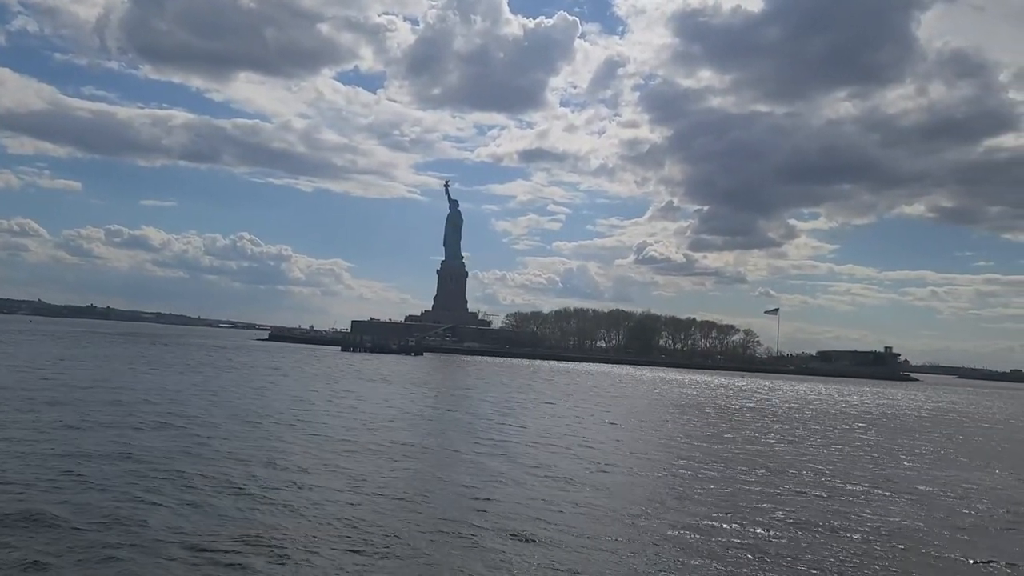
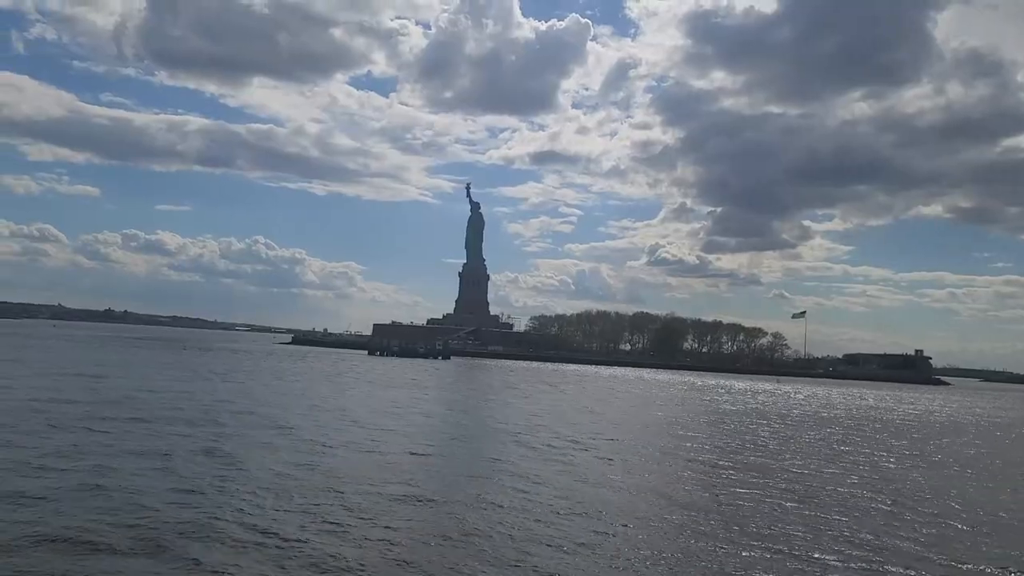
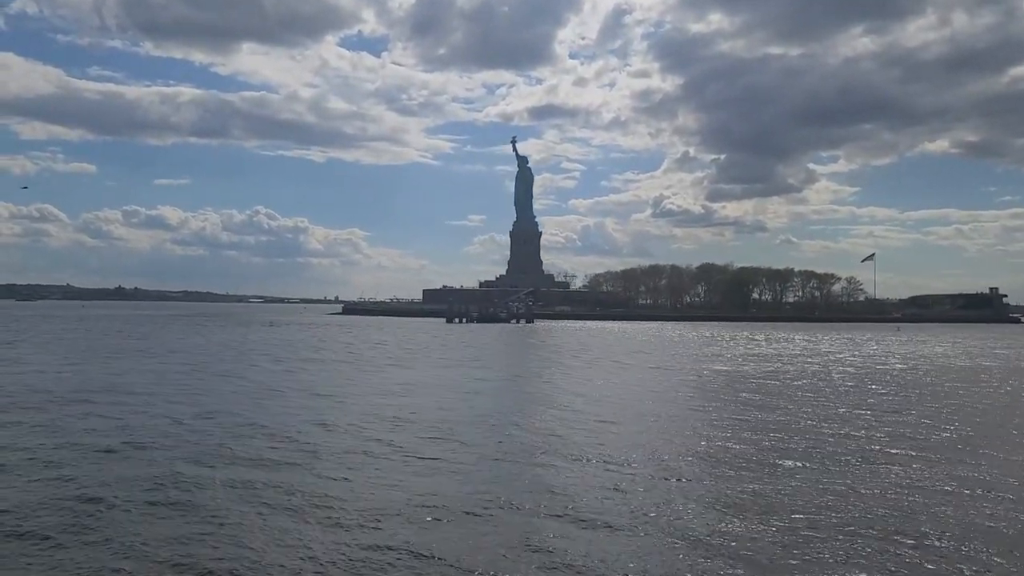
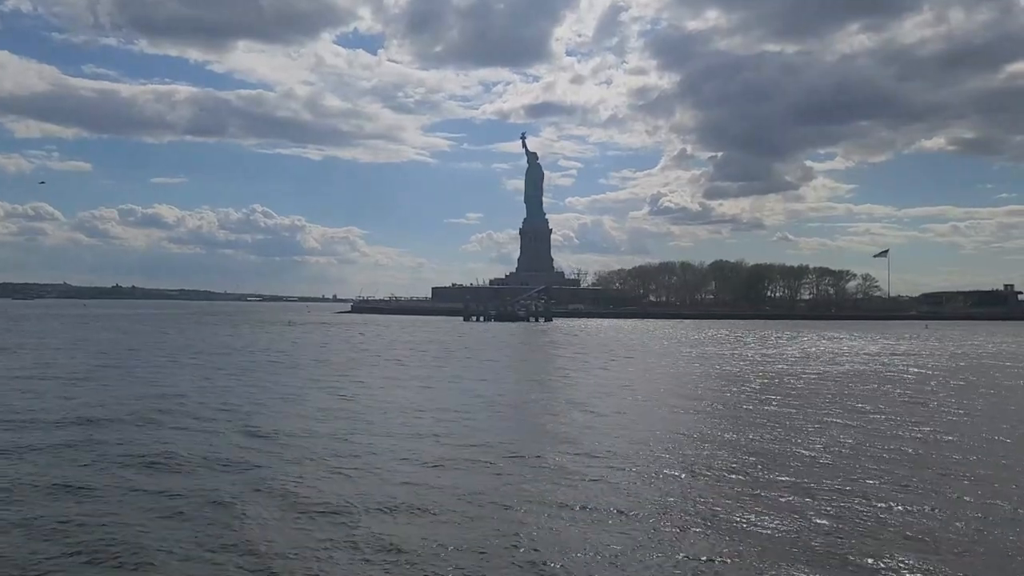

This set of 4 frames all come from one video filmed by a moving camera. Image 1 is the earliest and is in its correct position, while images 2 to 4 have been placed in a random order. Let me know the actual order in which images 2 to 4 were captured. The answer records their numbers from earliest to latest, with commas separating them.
2, 3, 4
